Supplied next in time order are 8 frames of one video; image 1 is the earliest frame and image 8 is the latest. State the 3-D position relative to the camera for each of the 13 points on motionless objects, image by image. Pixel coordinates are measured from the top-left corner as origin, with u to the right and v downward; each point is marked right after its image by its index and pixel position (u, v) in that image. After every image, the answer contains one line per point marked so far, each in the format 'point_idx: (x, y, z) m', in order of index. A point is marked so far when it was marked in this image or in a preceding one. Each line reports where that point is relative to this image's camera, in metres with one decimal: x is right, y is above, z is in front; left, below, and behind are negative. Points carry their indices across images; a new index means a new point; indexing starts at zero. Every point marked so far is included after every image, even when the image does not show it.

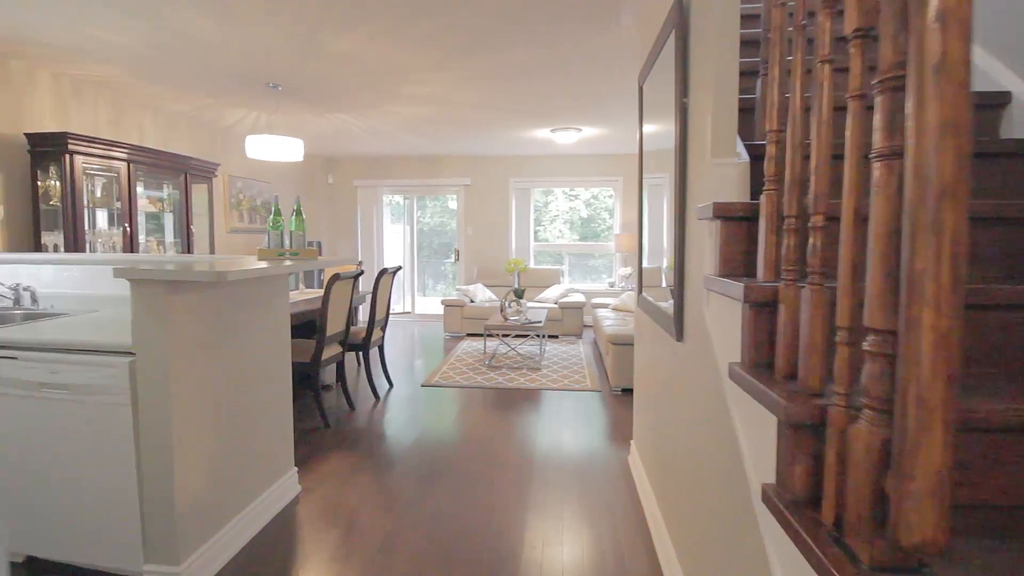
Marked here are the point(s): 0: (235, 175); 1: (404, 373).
0: (-3.1, +1.3, +5.9) m
1: (-1.0, -0.8, +5.1) m
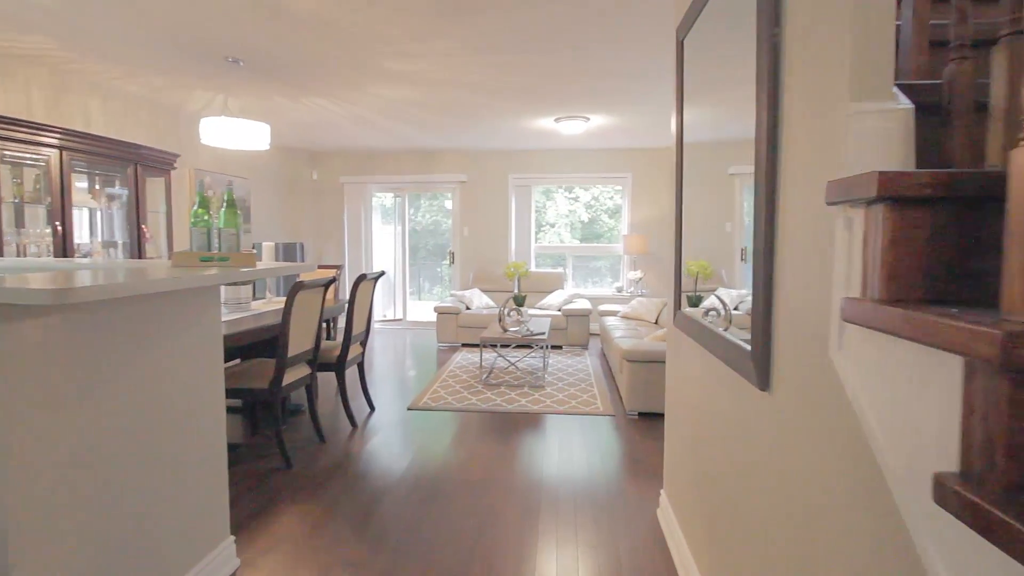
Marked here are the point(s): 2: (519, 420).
0: (-3.1, +1.2, +5.3) m
1: (-1.0, -0.9, +4.5) m
2: (+0.1, -0.9, +3.7) m
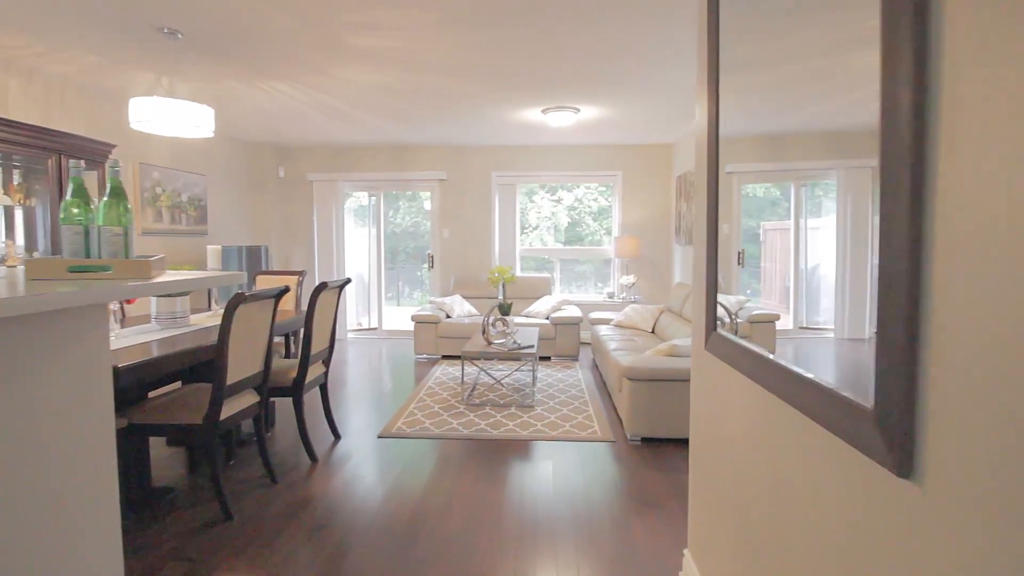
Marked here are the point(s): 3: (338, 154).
0: (-3.2, +1.1, +4.8) m
1: (-1.1, -0.9, +4.0) m
2: (0.0, -1.0, +3.2) m
3: (-2.2, +1.7, +6.6) m
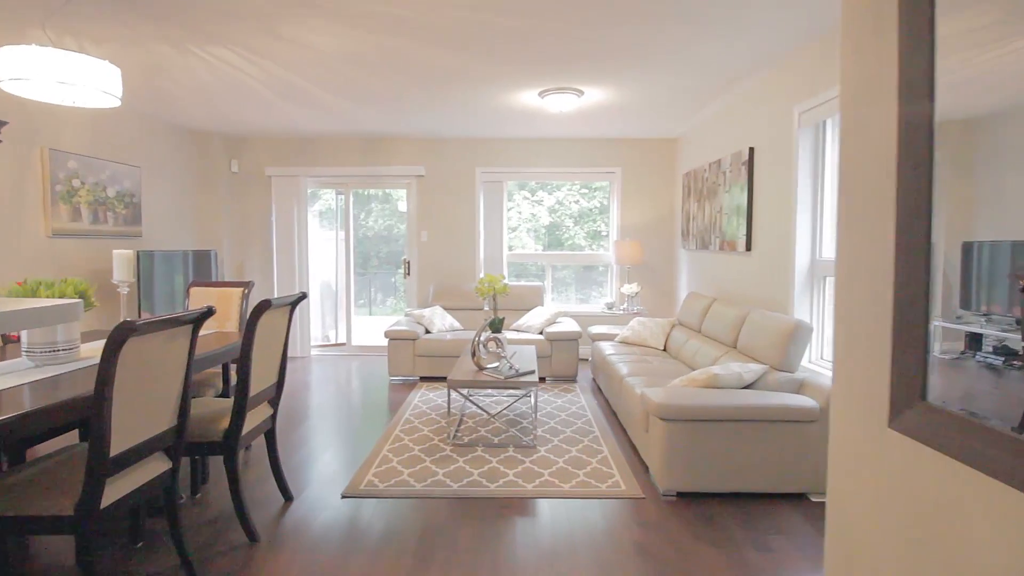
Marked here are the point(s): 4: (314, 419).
0: (-3.3, +1.0, +3.9) m
1: (-1.2, -1.0, +3.2) m
2: (0.0, -1.1, +2.5) m
3: (-2.3, +1.6, +5.8) m
4: (-1.5, -1.0, +4.0) m
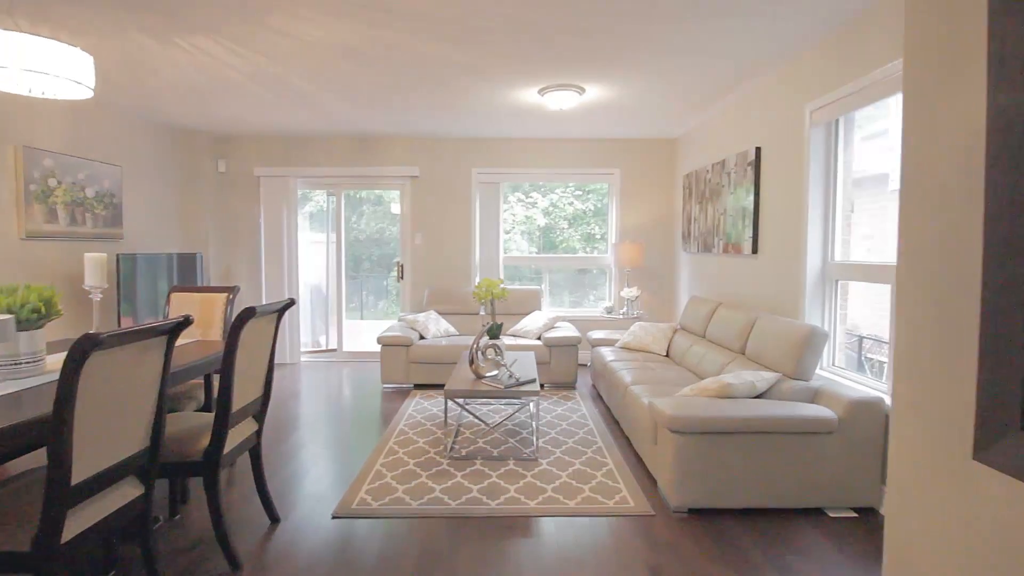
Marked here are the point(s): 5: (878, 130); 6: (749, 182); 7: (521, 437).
0: (-3.3, +1.0, +3.7) m
1: (-1.2, -1.0, +3.1) m
2: (0.0, -1.1, +2.4) m
3: (-2.4, +1.5, +5.6) m
4: (-1.5, -1.0, +3.8) m
5: (+1.9, +0.8, +2.8) m
6: (+1.7, +0.7, +3.7) m
7: (+0.1, -0.9, +3.4) m
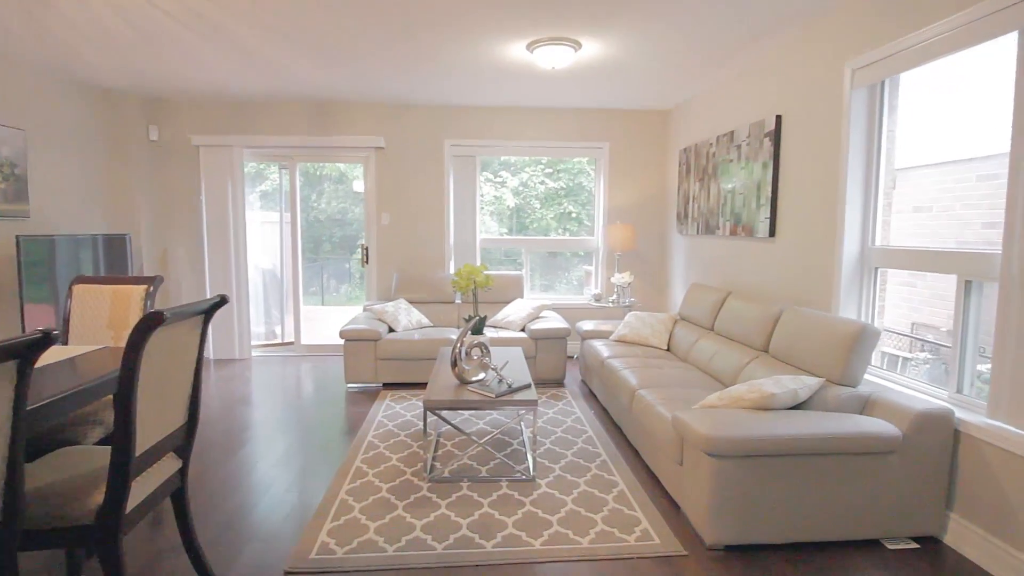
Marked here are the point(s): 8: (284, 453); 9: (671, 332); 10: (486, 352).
0: (-3.4, +1.0, +3.0) m
1: (-1.2, -1.0, +2.5) m
2: (0.0, -1.1, +1.9) m
3: (-2.6, +1.6, +4.9) m
4: (-1.6, -0.9, +3.2) m
5: (+1.9, +0.9, +2.4) m
6: (+1.6, +0.8, +3.3) m
7: (0.0, -0.9, +2.9) m
8: (-1.3, -1.0, +3.1) m
9: (+1.1, -0.3, +3.8) m
10: (-0.1, -0.4, +2.9) m
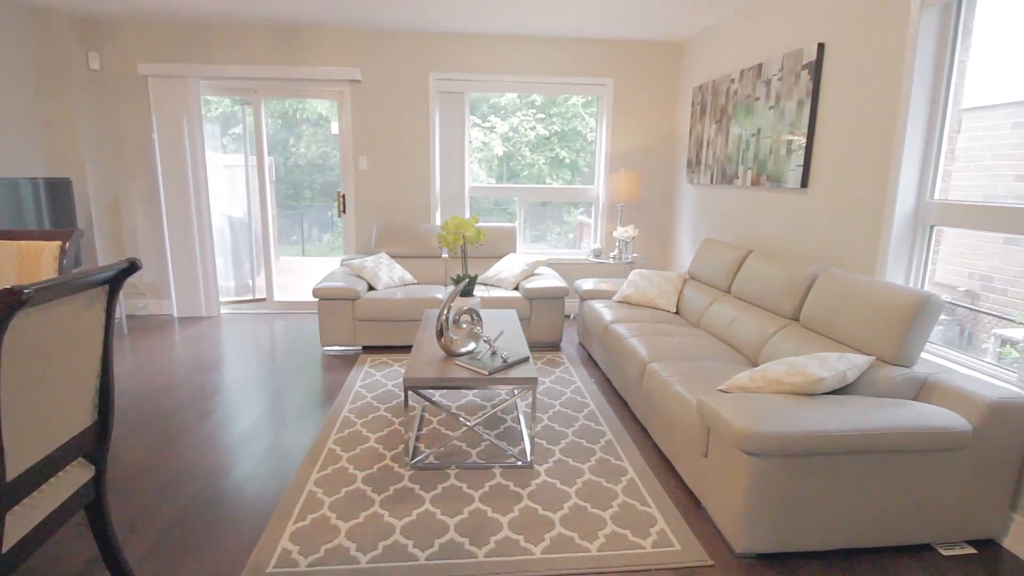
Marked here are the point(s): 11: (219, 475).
0: (-3.4, +1.3, +2.4) m
1: (-1.2, -0.8, +2.2) m
2: (0.0, -0.9, +1.6) m
3: (-2.6, +2.0, +4.3) m
4: (-1.6, -0.7, +2.9) m
5: (+1.9, +1.0, +1.9) m
6: (+1.5, +1.0, +2.8) m
7: (0.0, -0.7, +2.6) m
8: (-1.4, -0.7, +2.7) m
9: (+1.1, 0.0, +3.5) m
10: (-0.2, -0.2, +2.5) m
11: (-1.3, -0.8, +2.3) m
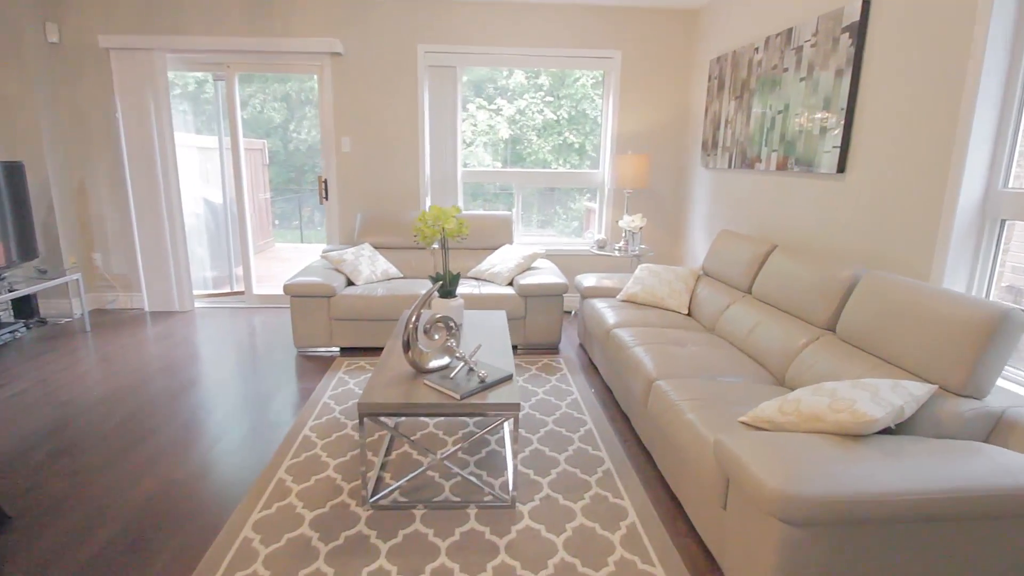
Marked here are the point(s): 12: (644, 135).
0: (-3.5, +1.3, +2.0) m
1: (-1.3, -0.8, +1.8) m
2: (-0.1, -1.0, +1.3) m
3: (-2.6, +2.1, +3.9) m
4: (-1.7, -0.7, +2.5) m
5: (+1.8, +1.0, +1.5) m
6: (+1.5, +1.0, +2.4) m
7: (-0.1, -0.7, +2.2) m
8: (-1.4, -0.7, +2.4) m
9: (+1.0, 0.0, +3.1) m
10: (-0.2, -0.2, +2.1) m
11: (-1.3, -0.8, +2.0) m
12: (+1.1, +1.2, +4.3) m
